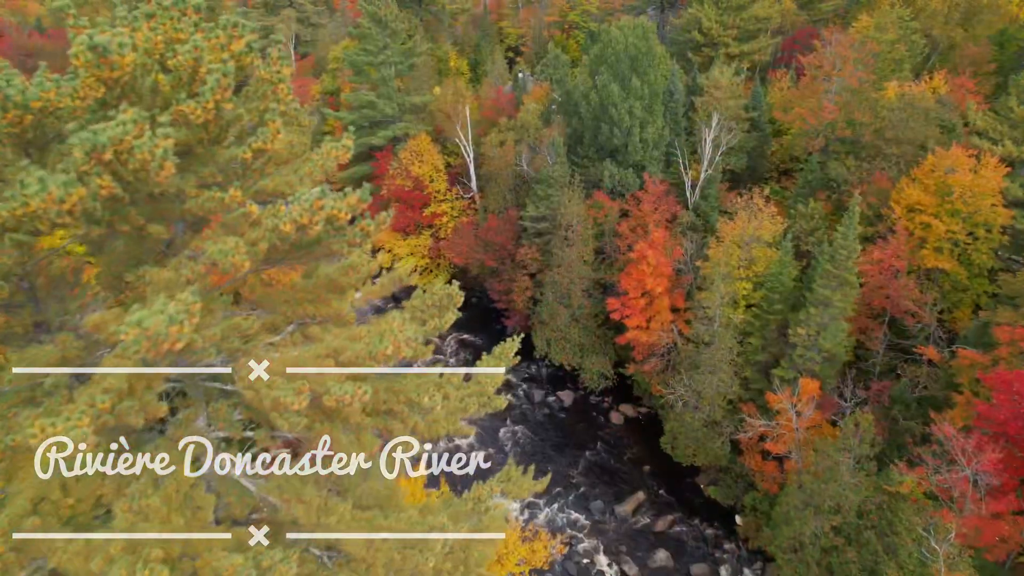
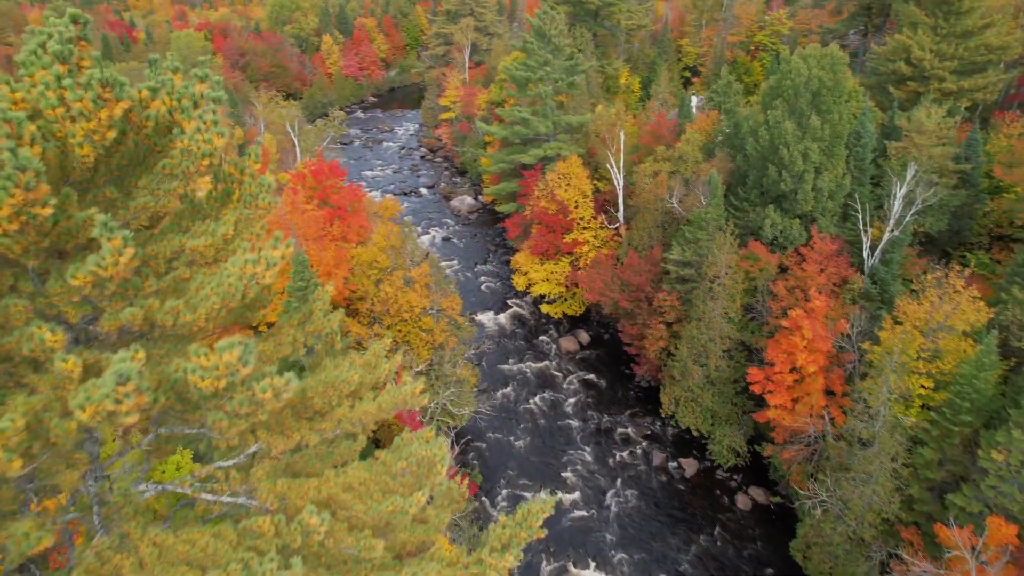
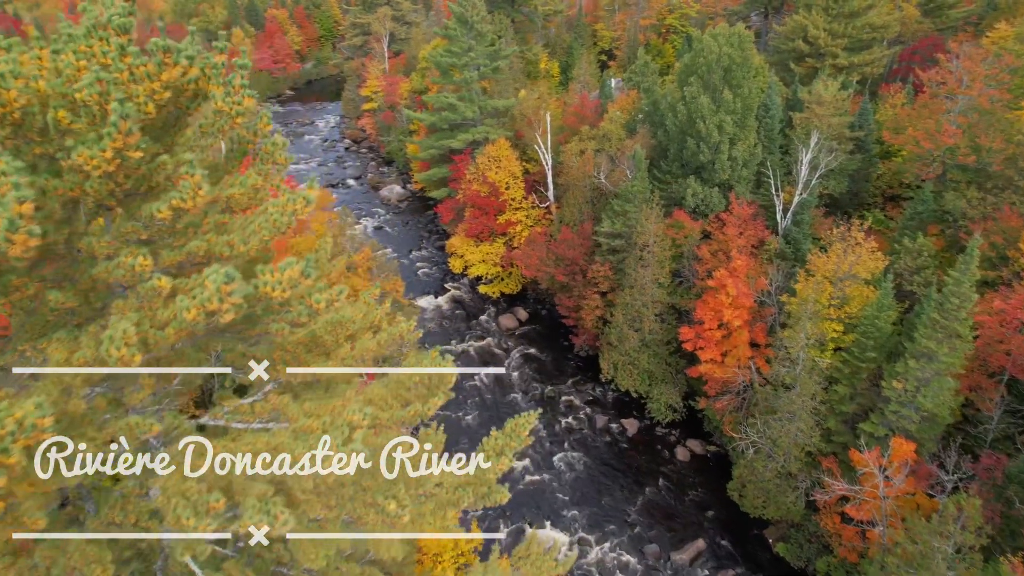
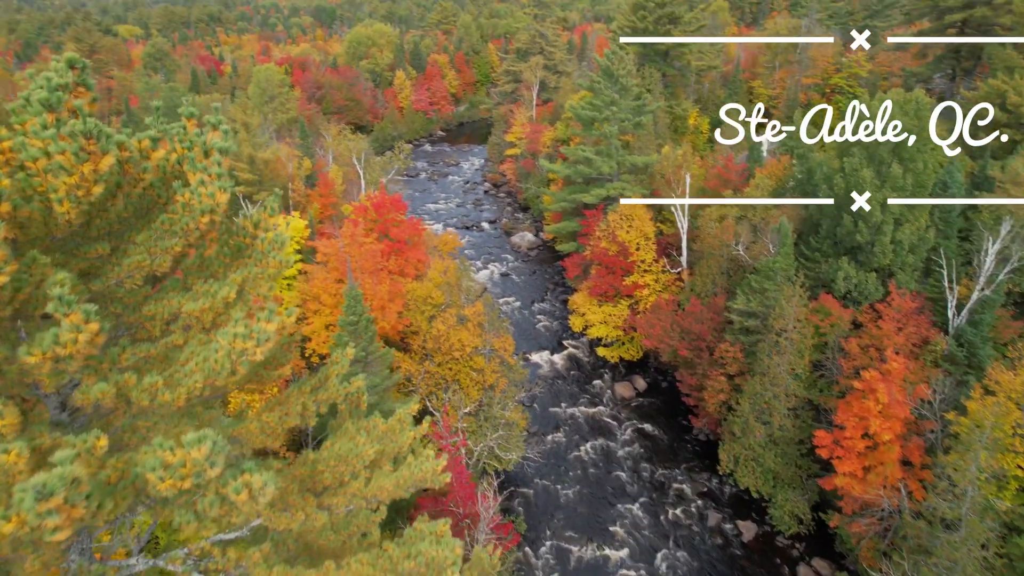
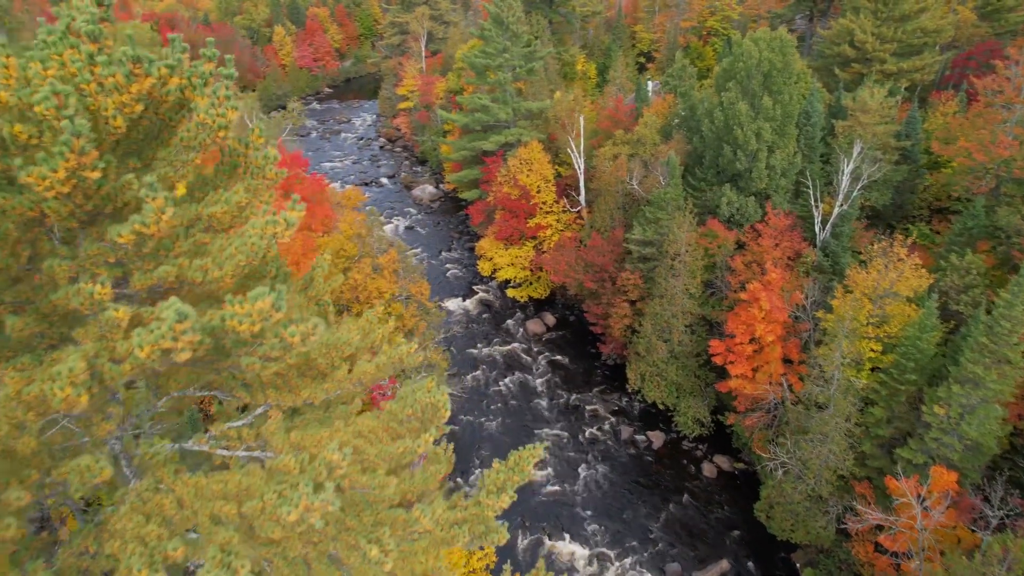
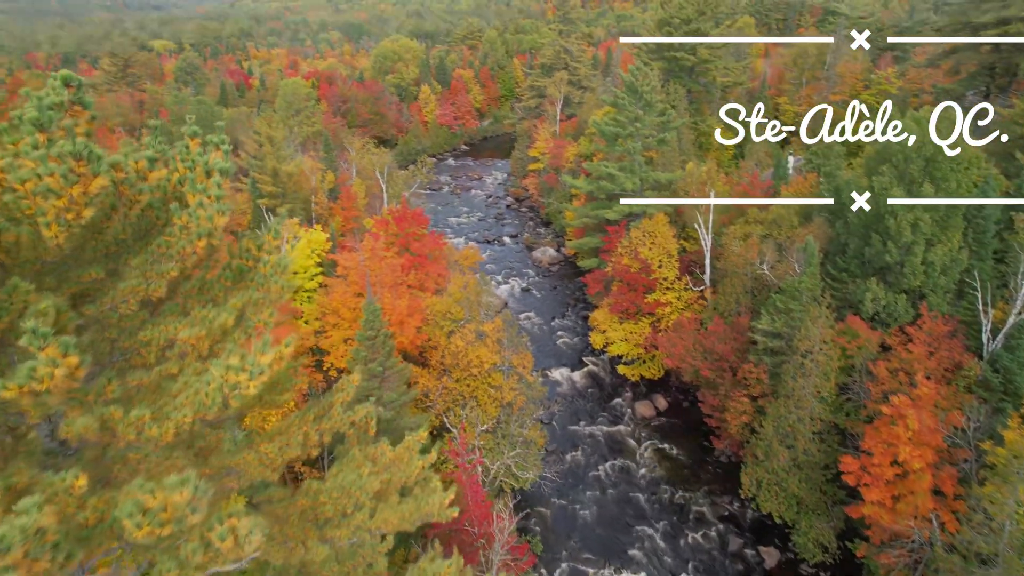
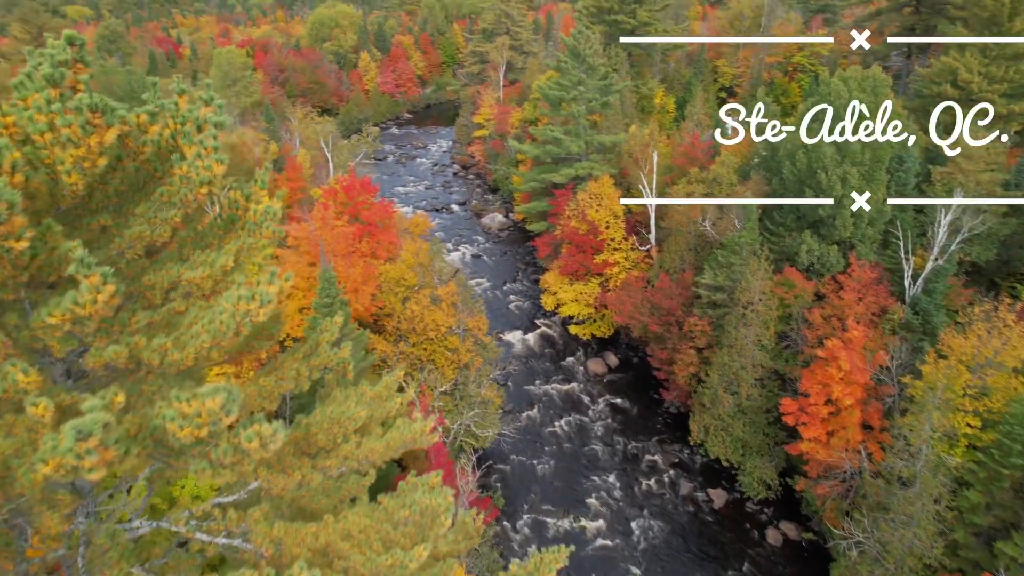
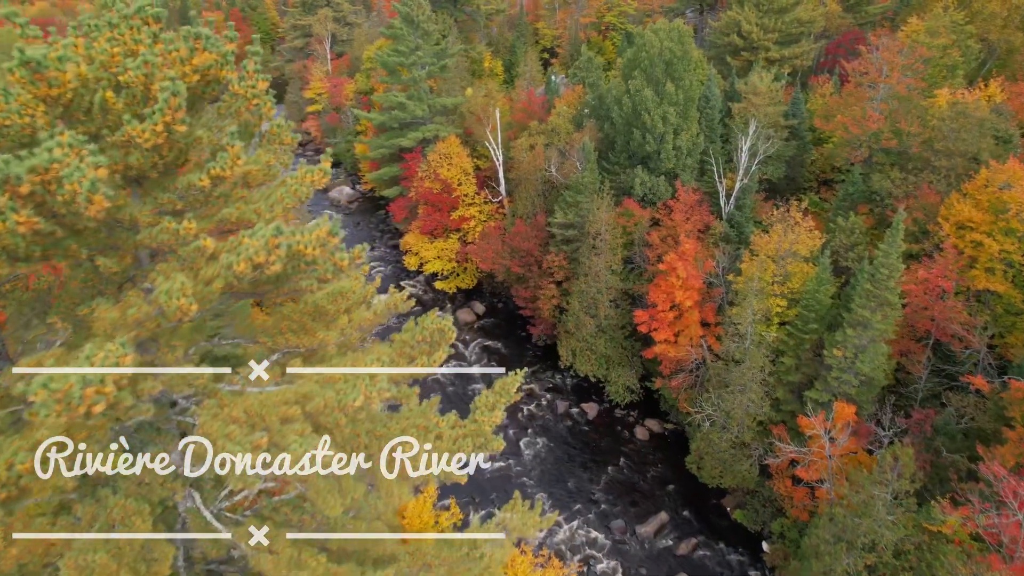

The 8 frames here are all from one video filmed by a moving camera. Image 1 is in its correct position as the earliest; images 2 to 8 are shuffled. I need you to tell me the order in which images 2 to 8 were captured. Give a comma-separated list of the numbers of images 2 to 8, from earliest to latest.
8, 3, 5, 2, 7, 4, 6
